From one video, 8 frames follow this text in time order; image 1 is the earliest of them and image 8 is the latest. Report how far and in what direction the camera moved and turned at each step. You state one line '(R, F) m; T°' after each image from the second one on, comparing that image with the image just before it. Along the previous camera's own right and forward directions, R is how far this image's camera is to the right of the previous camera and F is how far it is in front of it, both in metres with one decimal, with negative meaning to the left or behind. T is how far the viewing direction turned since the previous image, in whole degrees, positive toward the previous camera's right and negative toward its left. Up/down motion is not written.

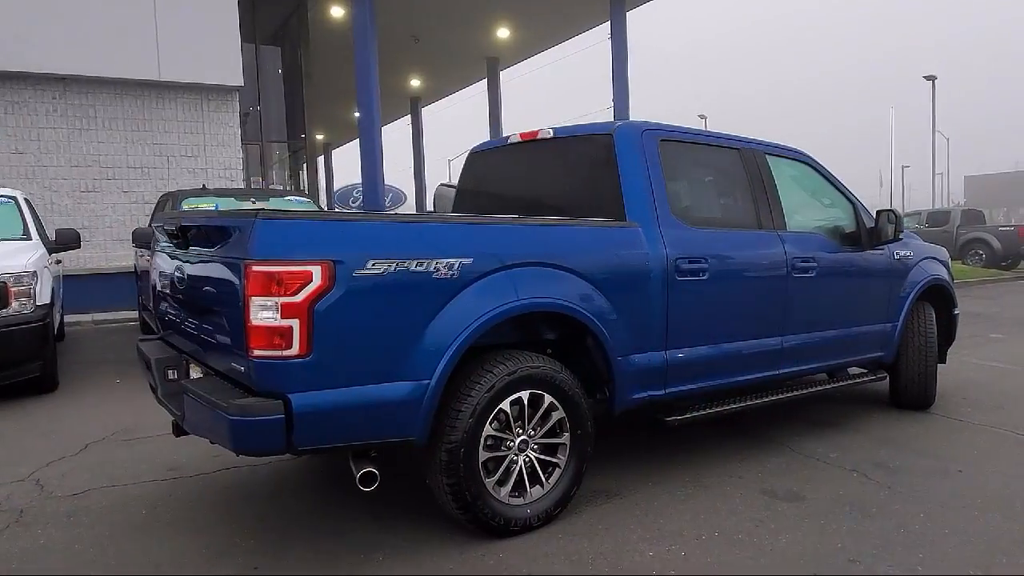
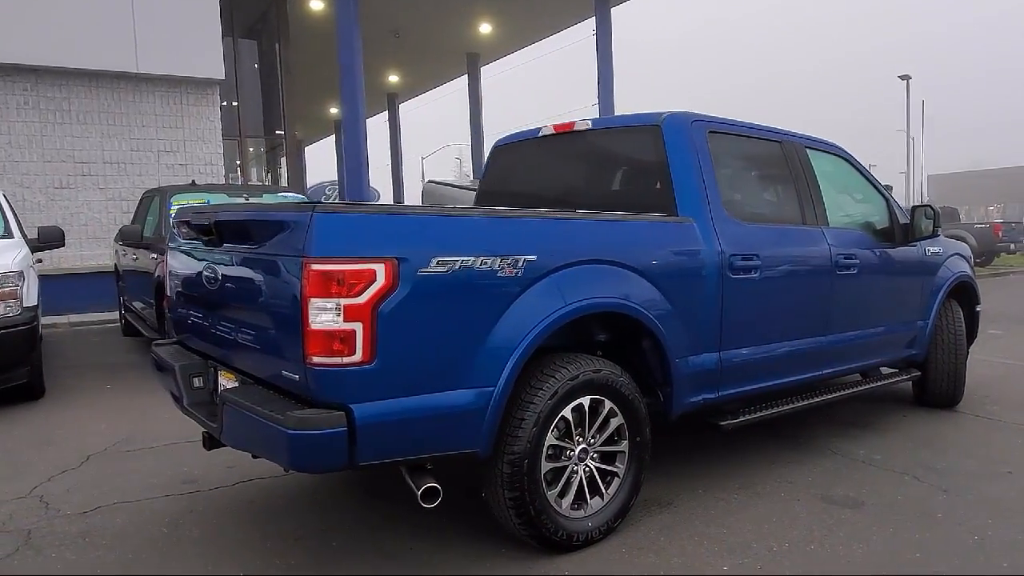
(-0.4, +0.2) m; +2°
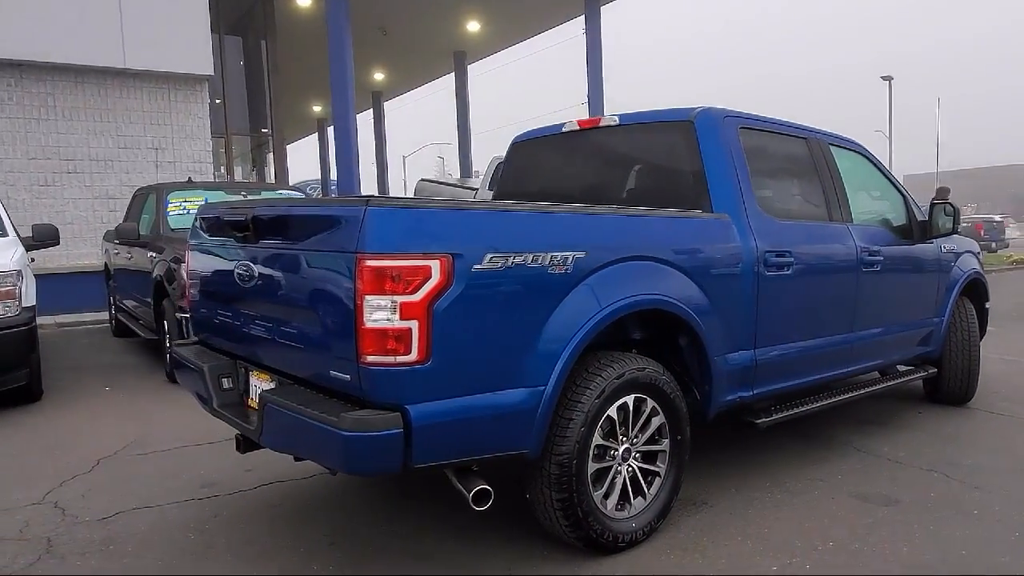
(-0.3, +0.1) m; +2°
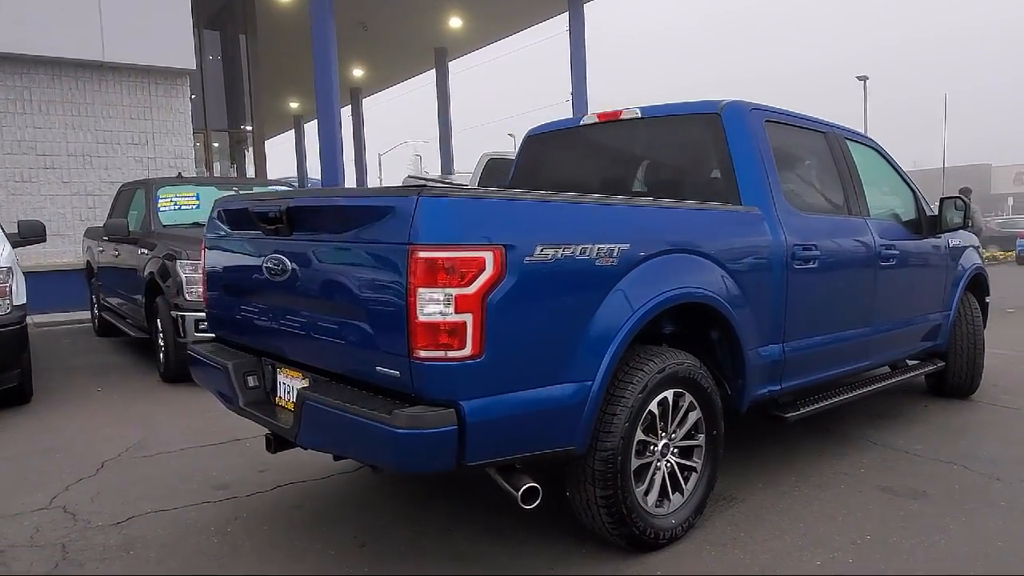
(-0.3, +0.1) m; +2°
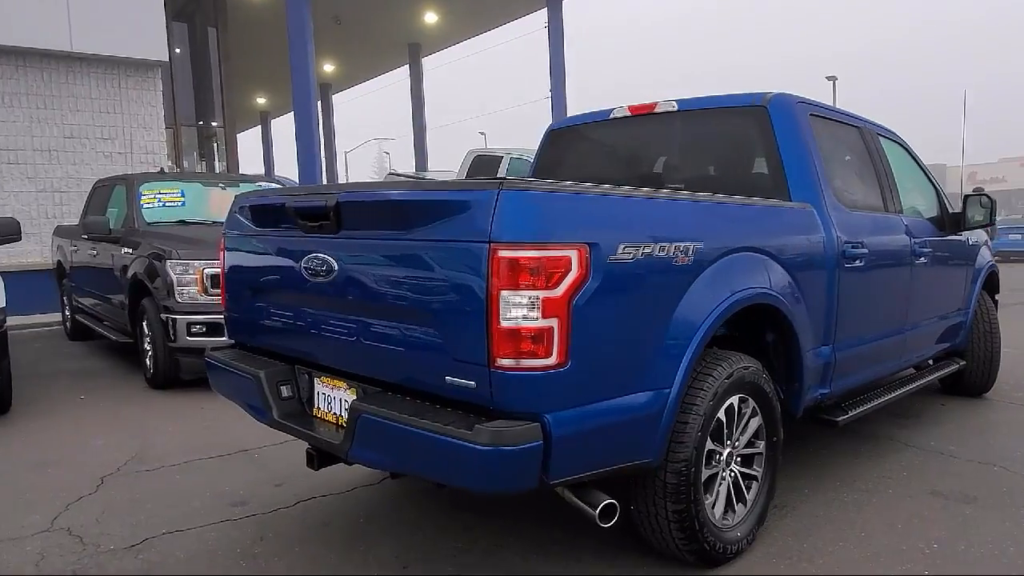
(-0.4, +0.2) m; +3°
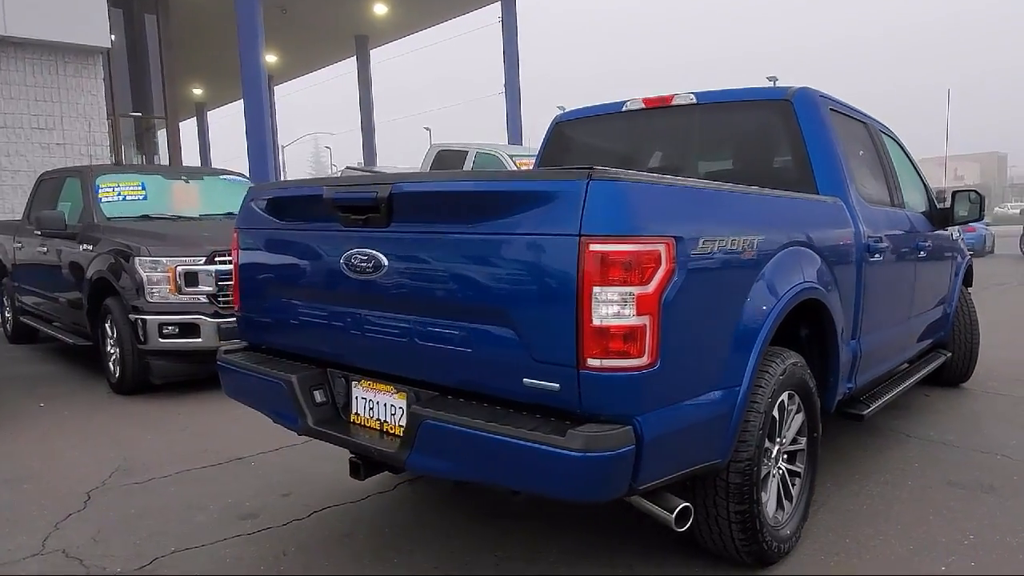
(-0.4, +0.2) m; +5°
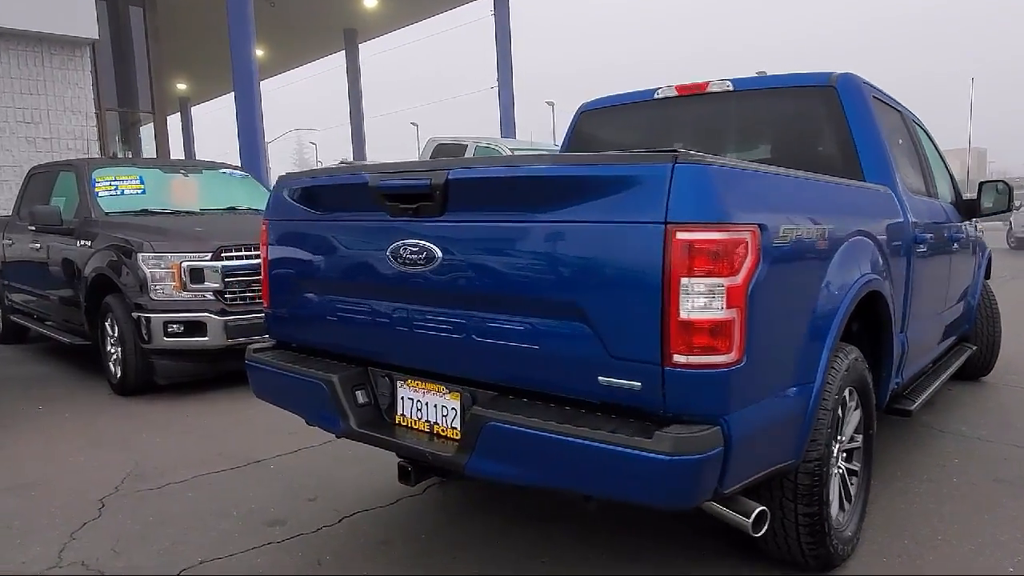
(-0.3, +0.2) m; +1°
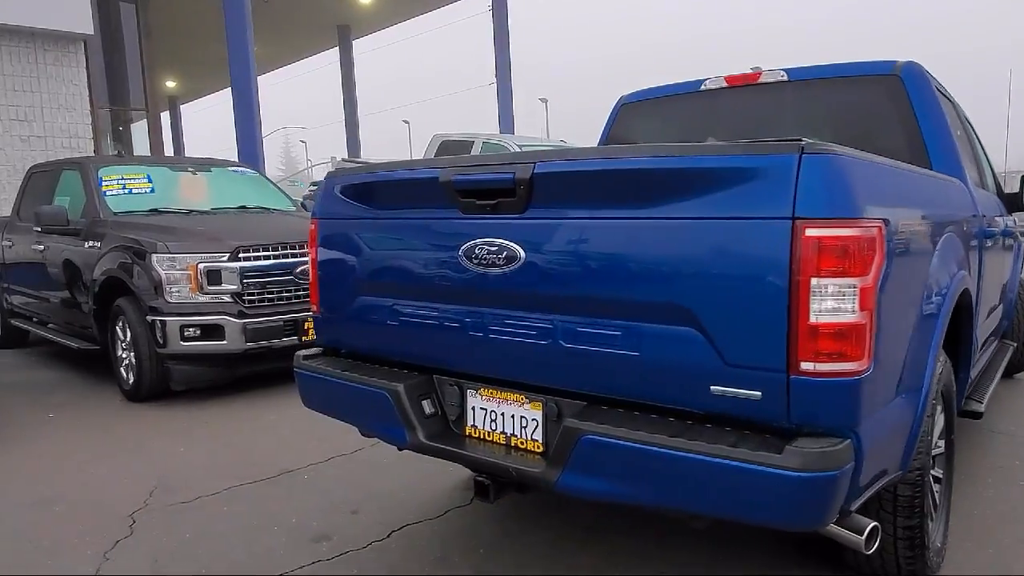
(-0.3, +0.2) m; +1°
